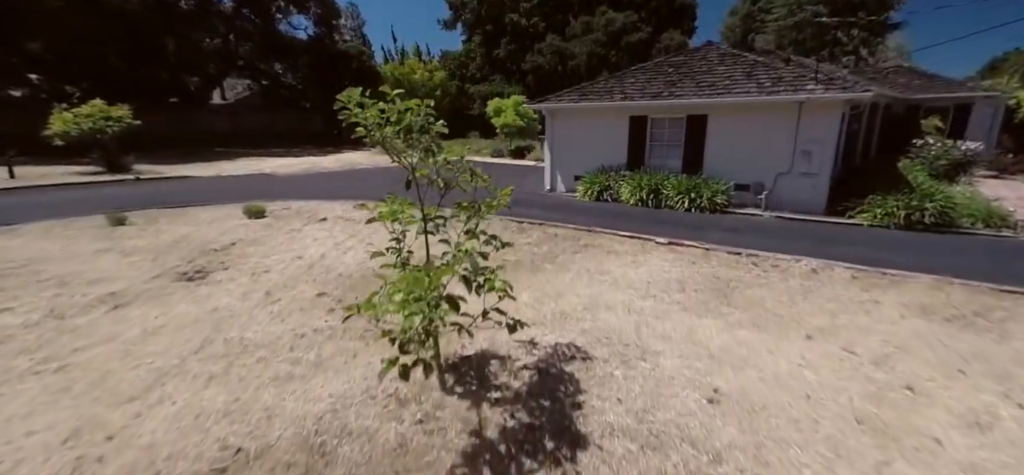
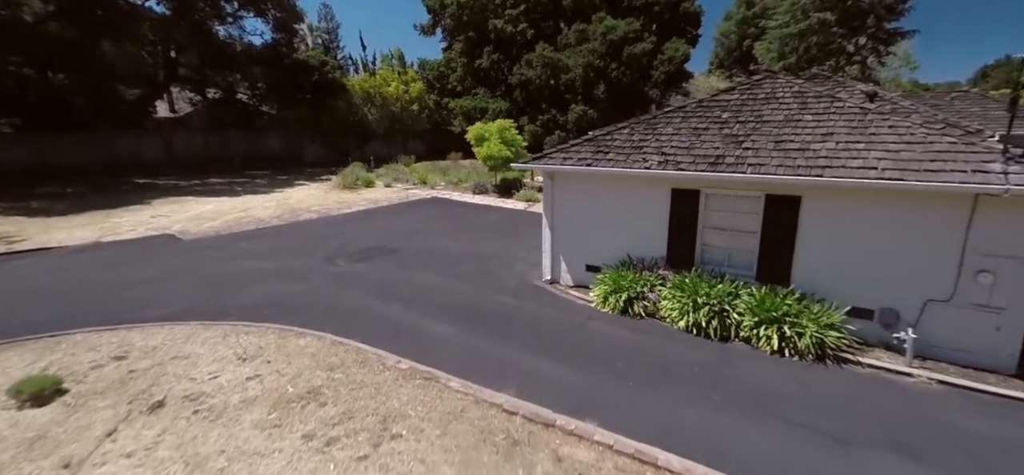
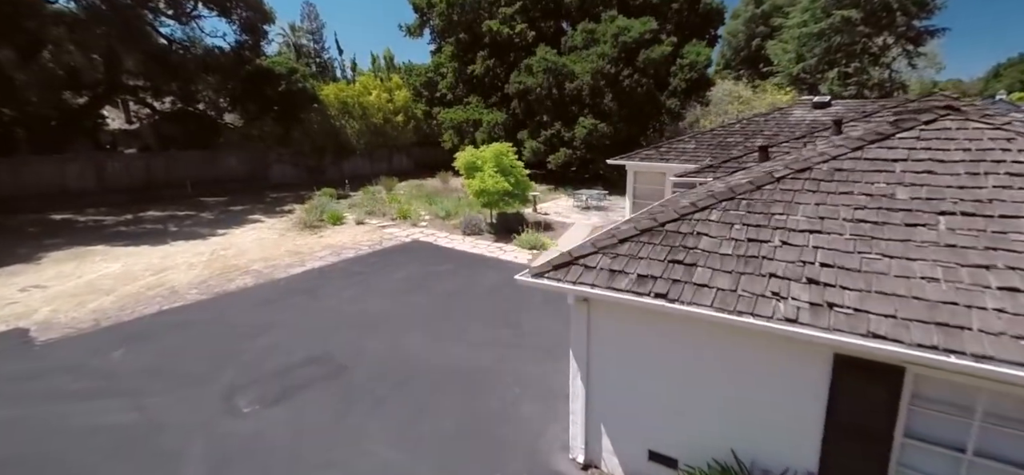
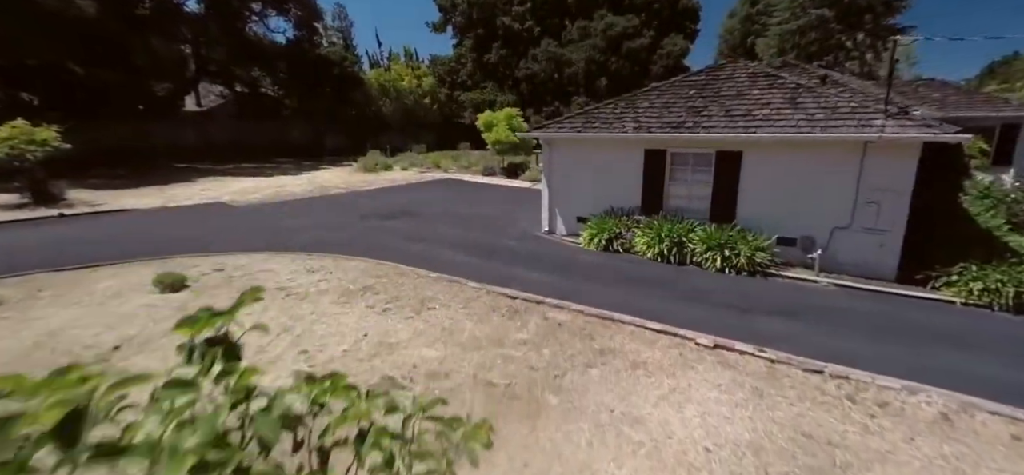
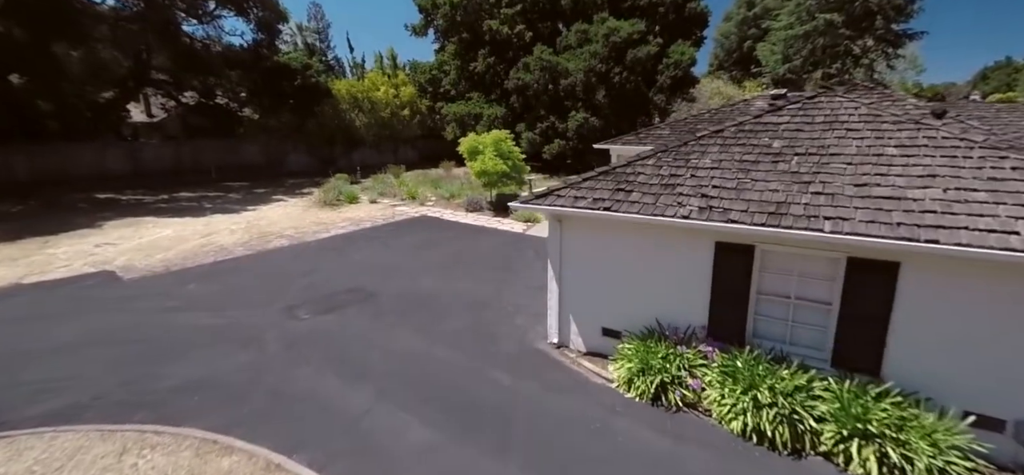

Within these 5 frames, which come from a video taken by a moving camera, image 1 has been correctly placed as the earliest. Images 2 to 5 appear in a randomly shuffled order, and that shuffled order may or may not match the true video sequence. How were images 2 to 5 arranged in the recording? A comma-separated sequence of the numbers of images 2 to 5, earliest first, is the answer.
4, 2, 5, 3
